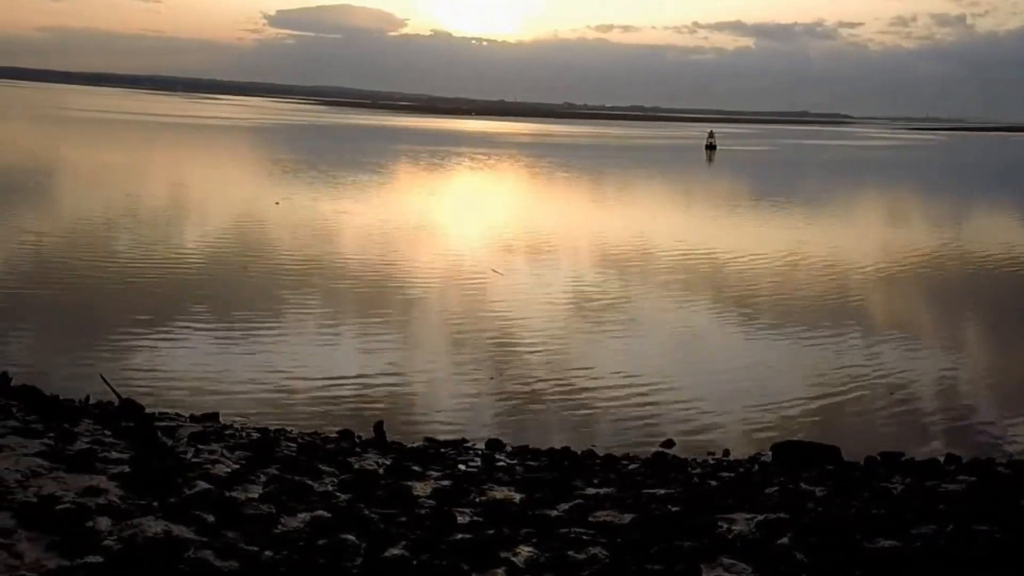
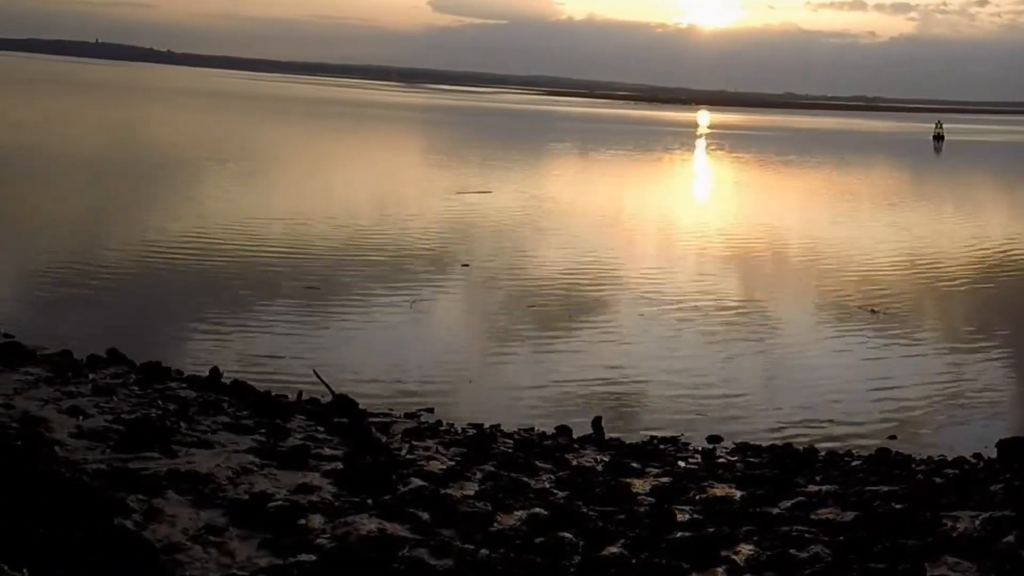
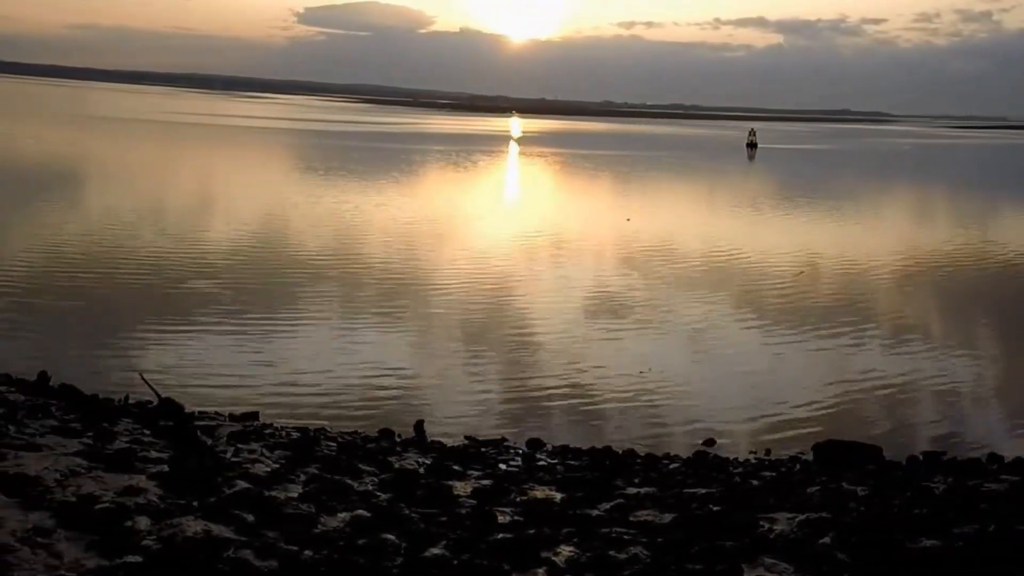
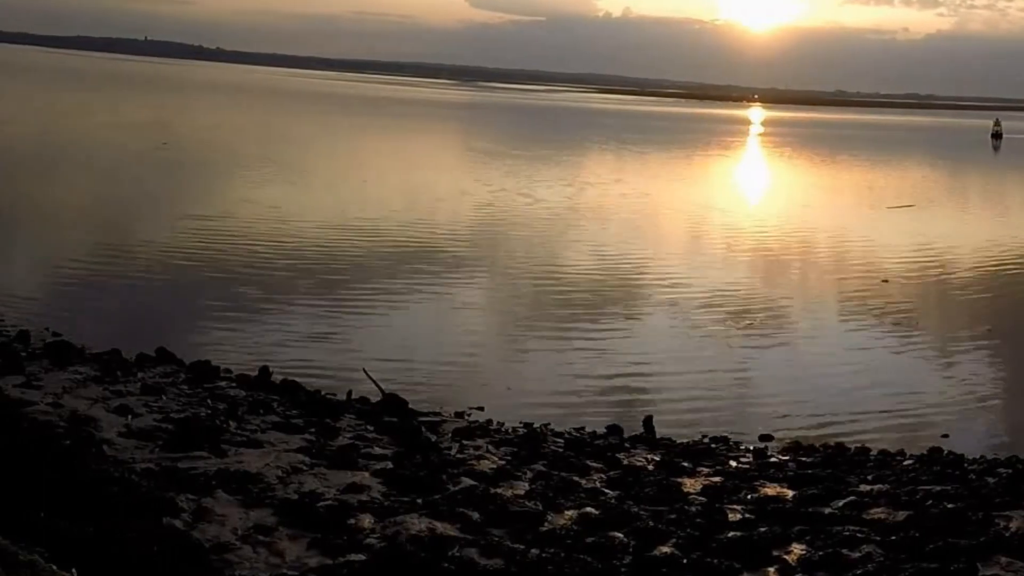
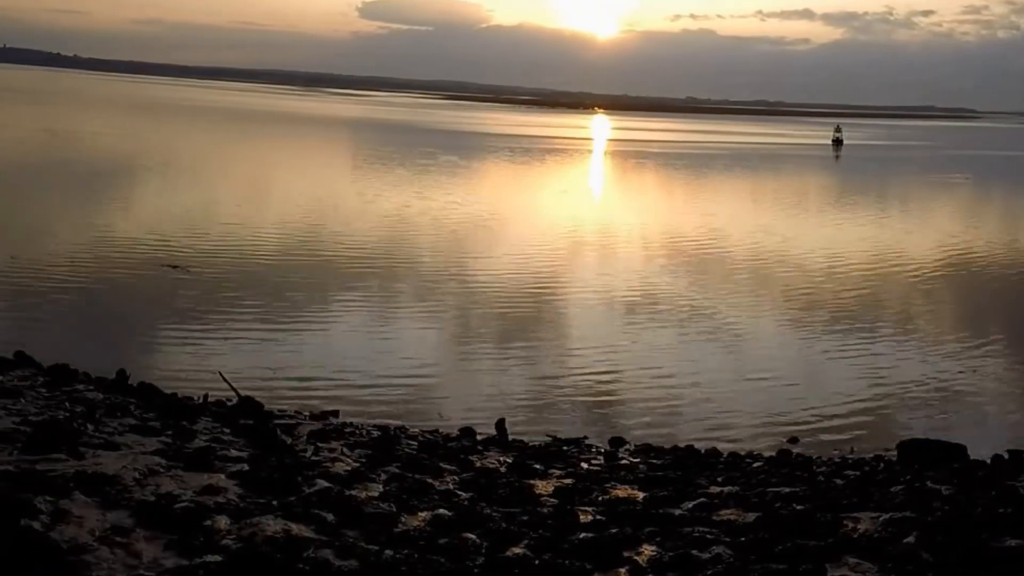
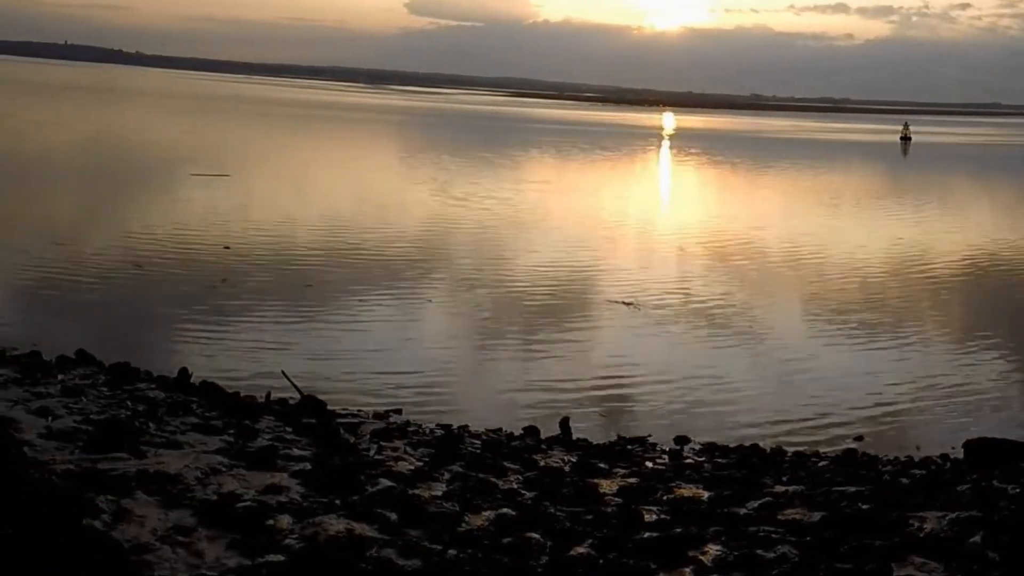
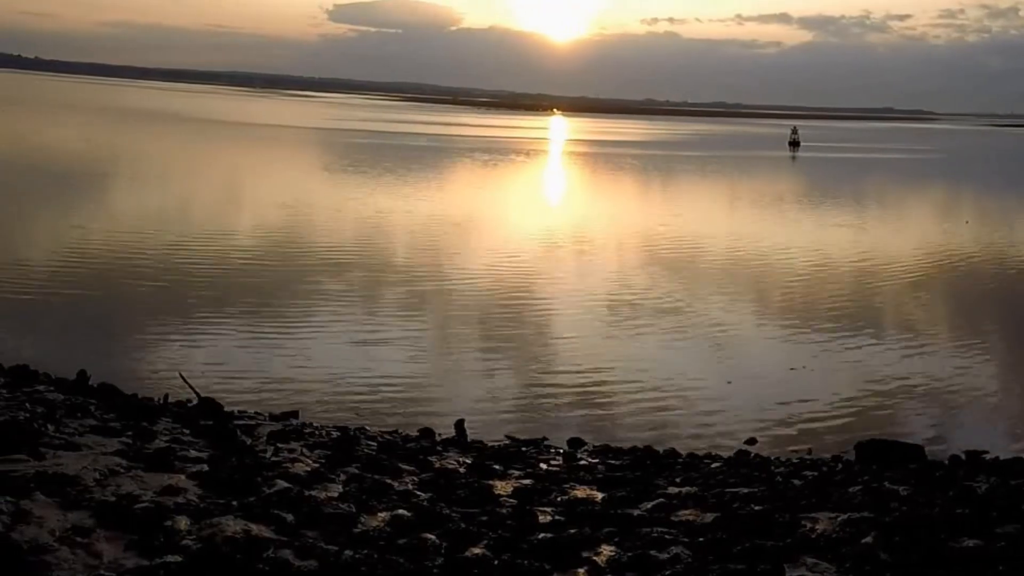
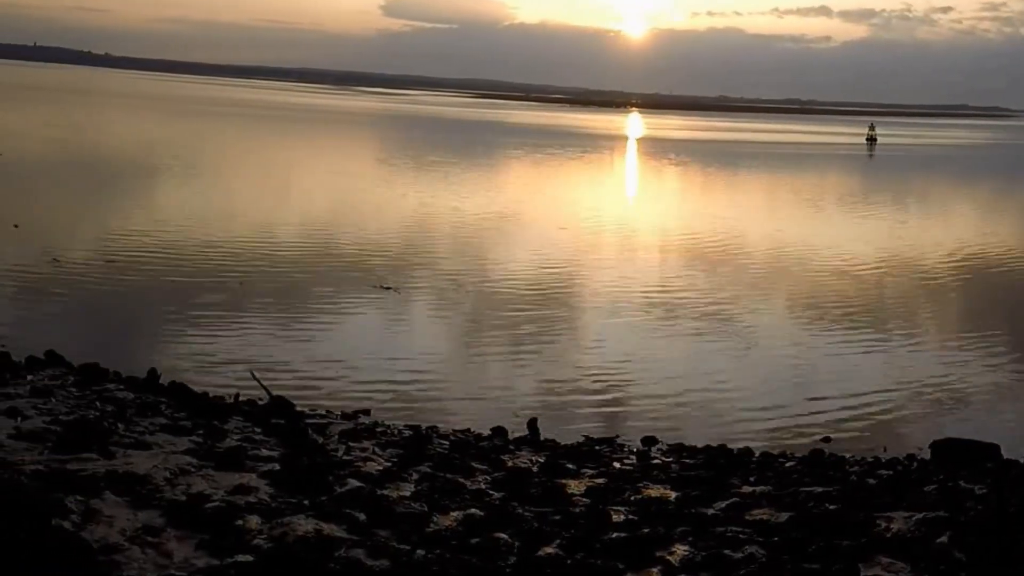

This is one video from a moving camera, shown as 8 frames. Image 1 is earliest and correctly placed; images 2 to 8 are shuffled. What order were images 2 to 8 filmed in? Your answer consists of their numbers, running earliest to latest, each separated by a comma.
3, 7, 5, 8, 6, 2, 4
